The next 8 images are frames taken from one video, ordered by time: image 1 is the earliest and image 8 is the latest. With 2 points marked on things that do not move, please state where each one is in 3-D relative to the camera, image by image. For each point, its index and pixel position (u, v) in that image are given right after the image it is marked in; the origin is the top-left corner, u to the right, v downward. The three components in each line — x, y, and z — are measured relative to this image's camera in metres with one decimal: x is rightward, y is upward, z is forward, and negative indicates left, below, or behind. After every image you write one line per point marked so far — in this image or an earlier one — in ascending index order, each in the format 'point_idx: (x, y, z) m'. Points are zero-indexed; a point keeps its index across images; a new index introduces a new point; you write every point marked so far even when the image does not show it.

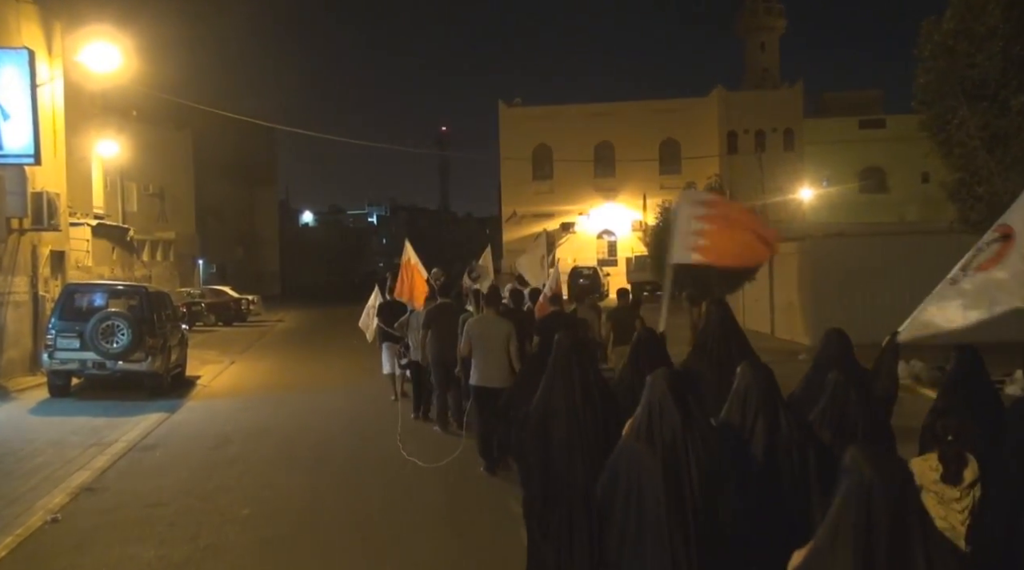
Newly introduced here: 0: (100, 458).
0: (-6.8, -2.8, +14.5) m
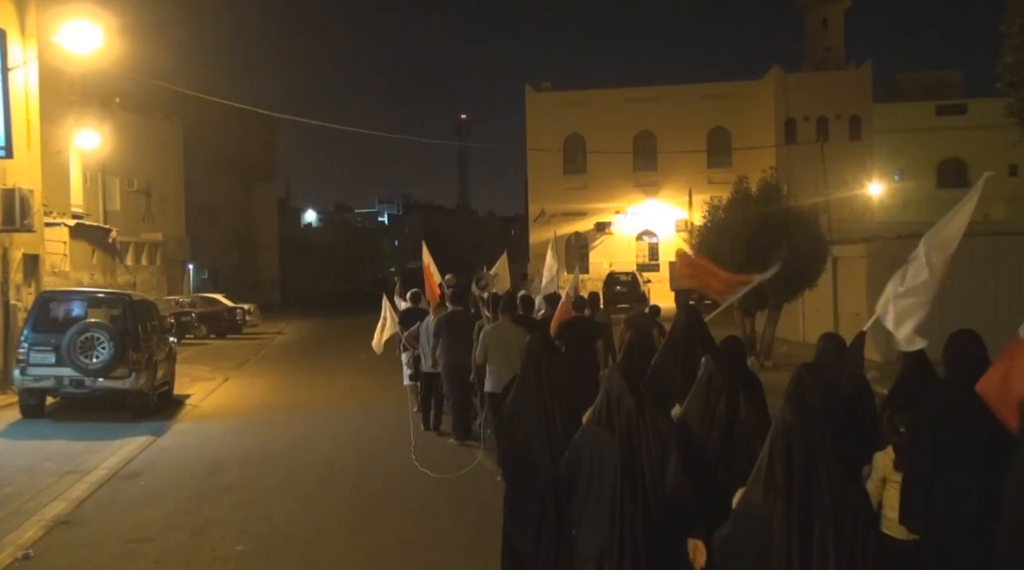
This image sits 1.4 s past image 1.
0: (-6.3, -2.9, +12.6) m
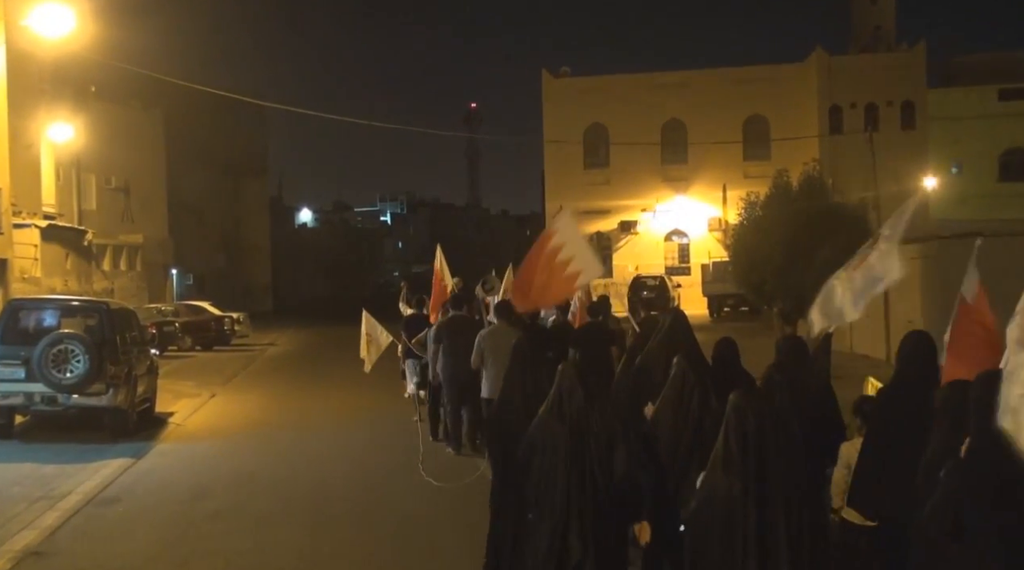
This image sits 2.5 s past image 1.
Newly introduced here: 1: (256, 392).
0: (-6.0, -3.0, +11.2) m
1: (-5.2, -2.1, +17.0) m
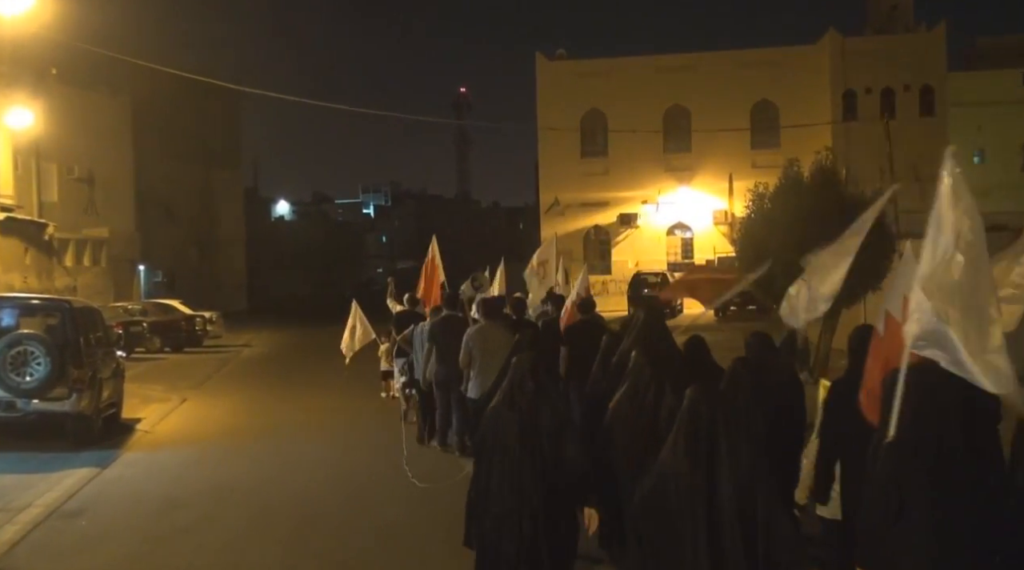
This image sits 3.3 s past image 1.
0: (-6.1, -3.0, +10.2) m
1: (-5.3, -2.0, +16.1) m
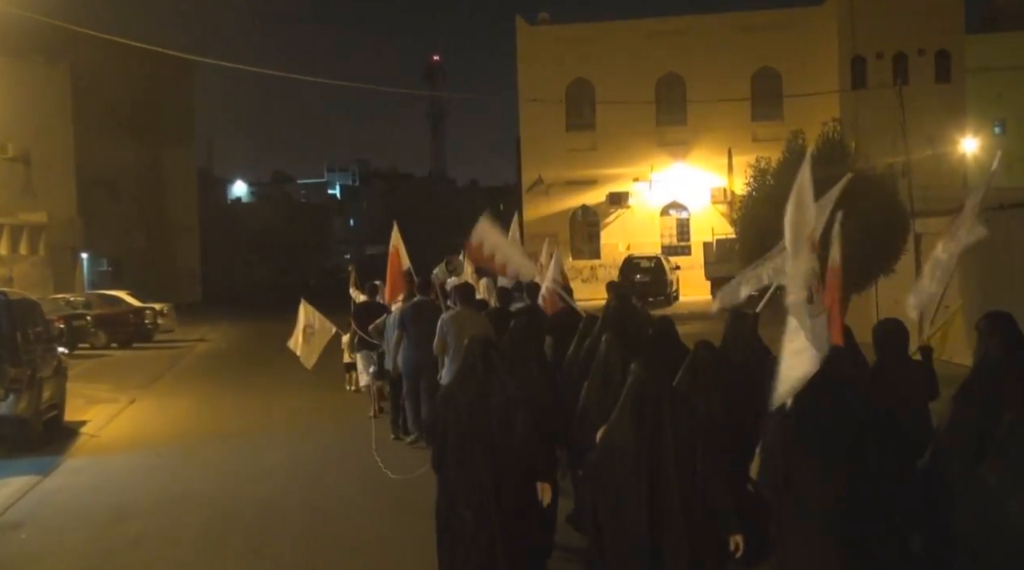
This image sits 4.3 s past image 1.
0: (-6.3, -2.8, +9.0) m
1: (-5.6, -1.9, +14.9) m
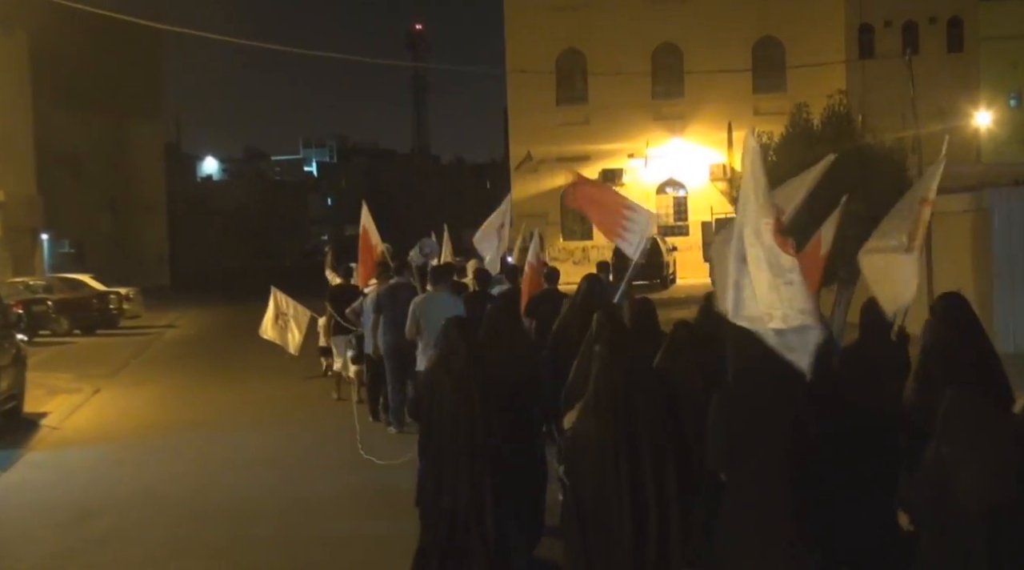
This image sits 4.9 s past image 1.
0: (-6.5, -2.6, +8.3) m
1: (-5.8, -1.6, +14.2) m
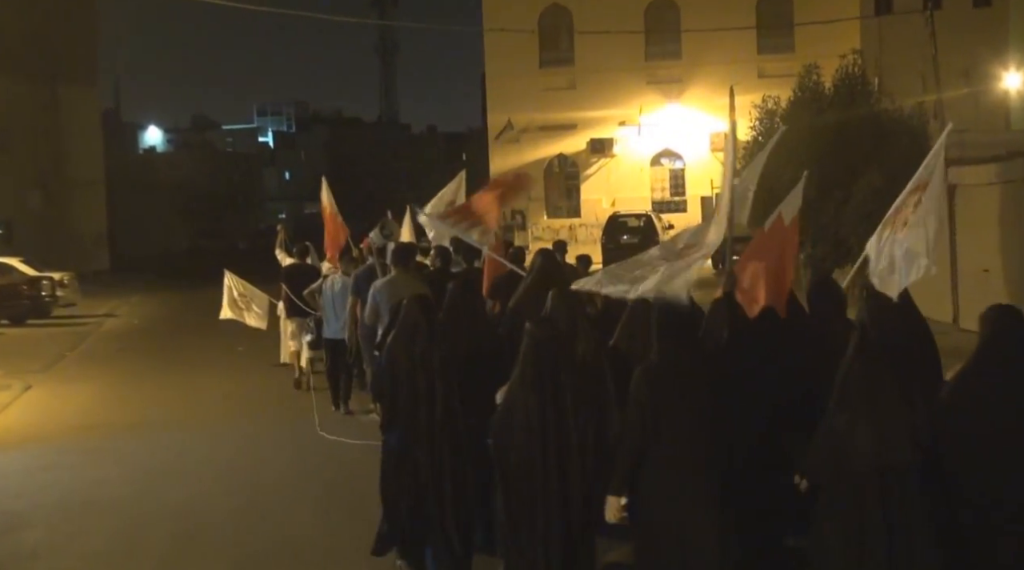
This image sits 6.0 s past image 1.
0: (-6.7, -2.5, +7.1) m
1: (-6.1, -1.4, +13.0) m
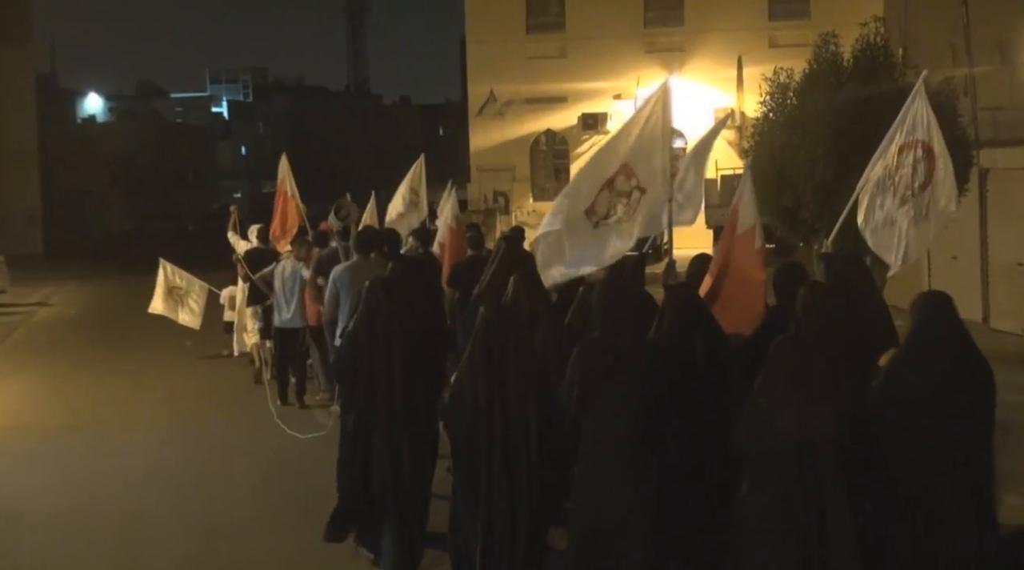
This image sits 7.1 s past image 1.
0: (-6.9, -2.3, +6.0) m
1: (-6.3, -1.3, +11.9) m
